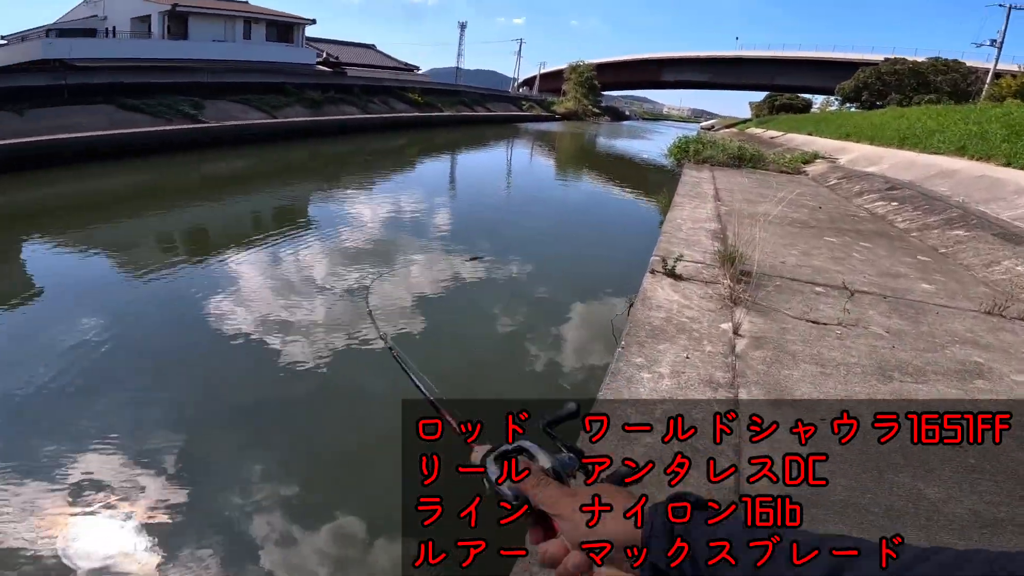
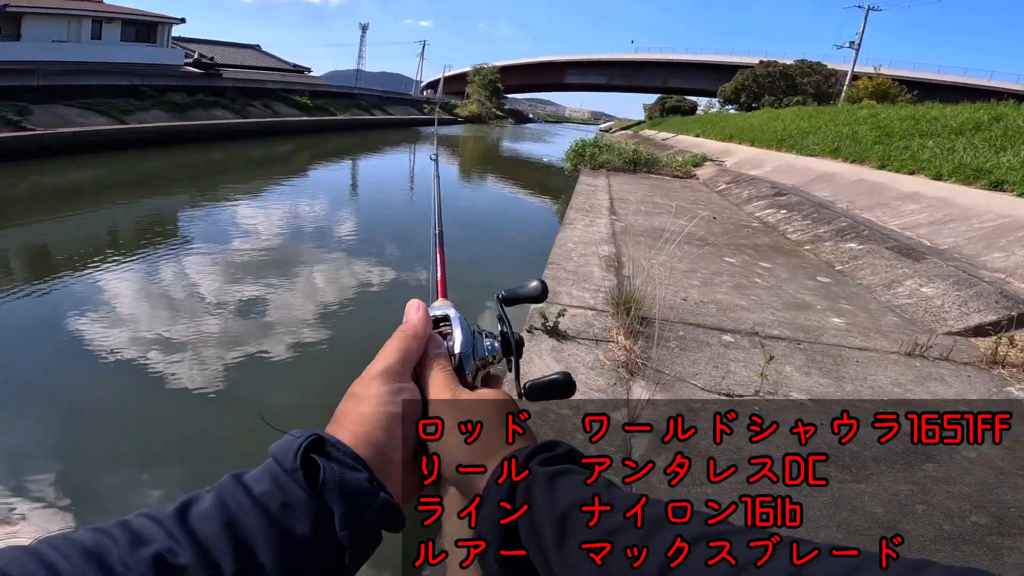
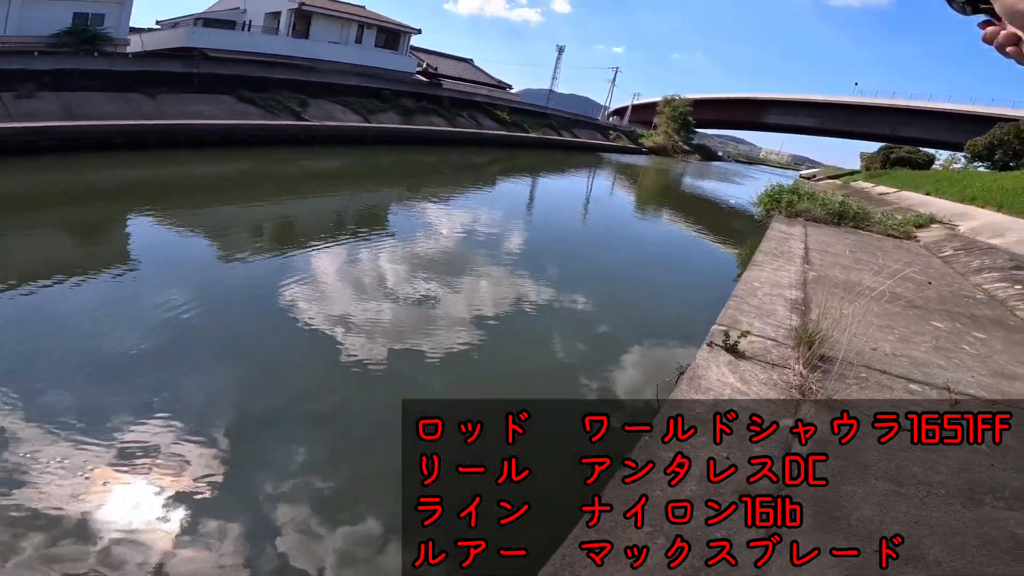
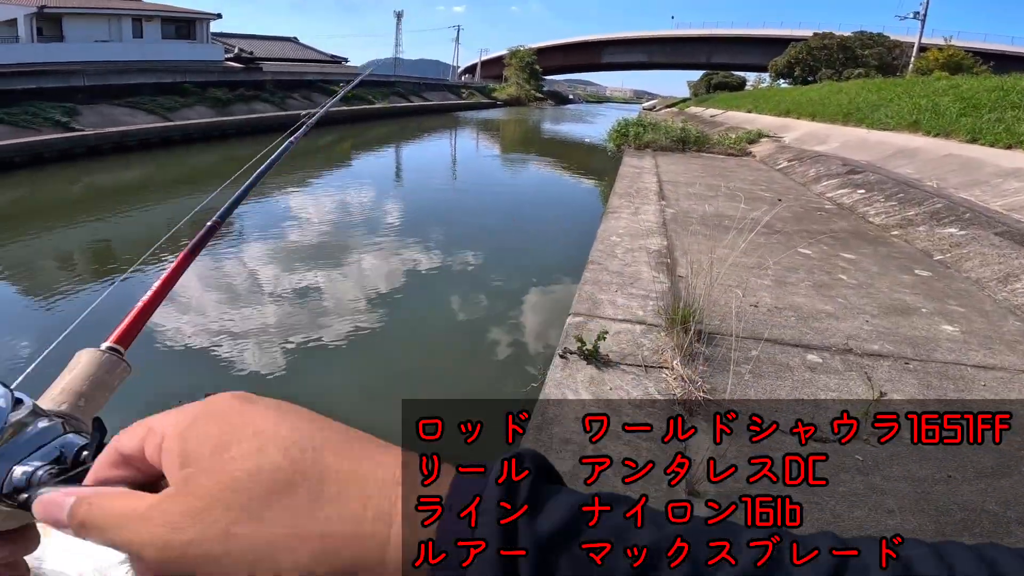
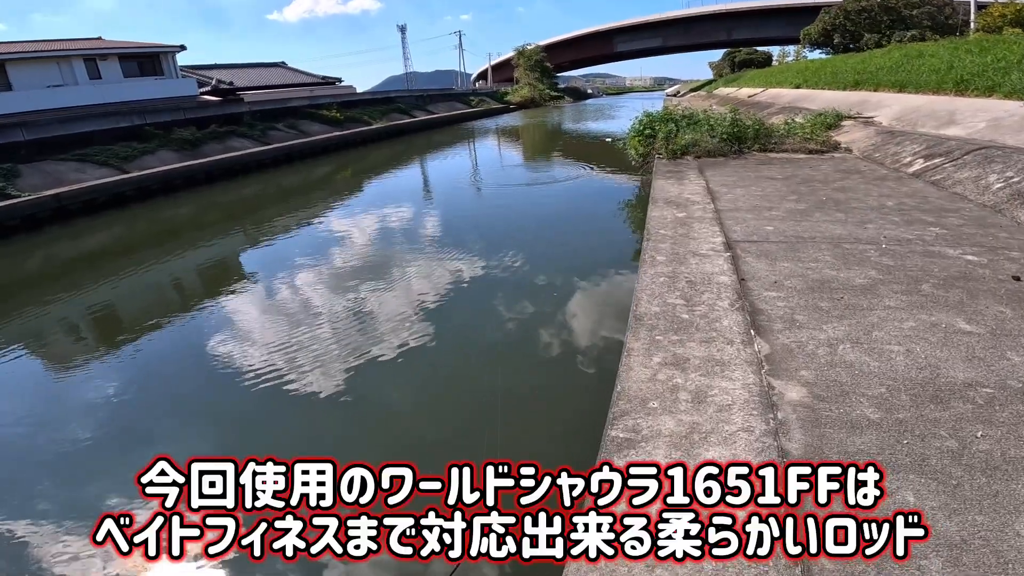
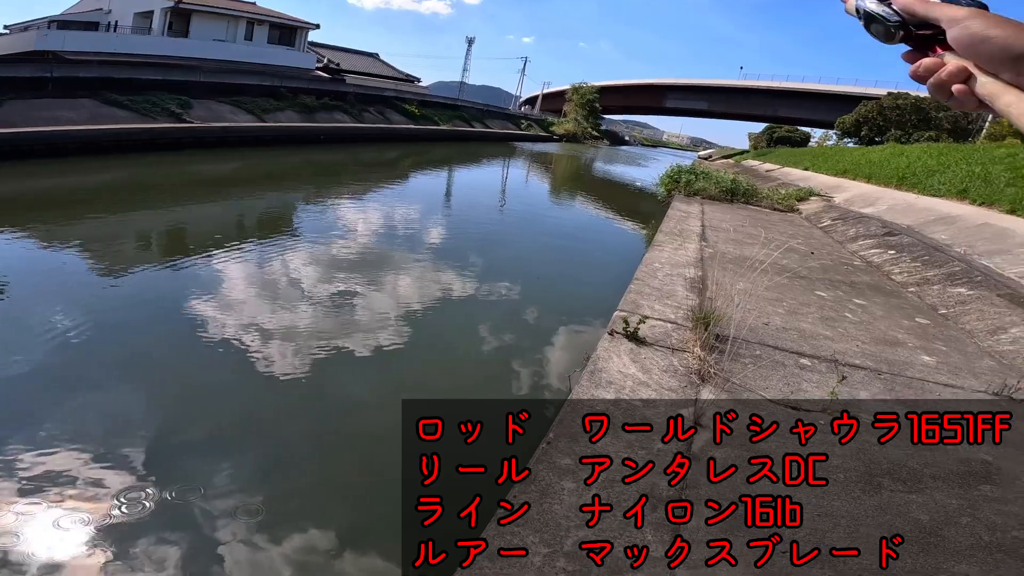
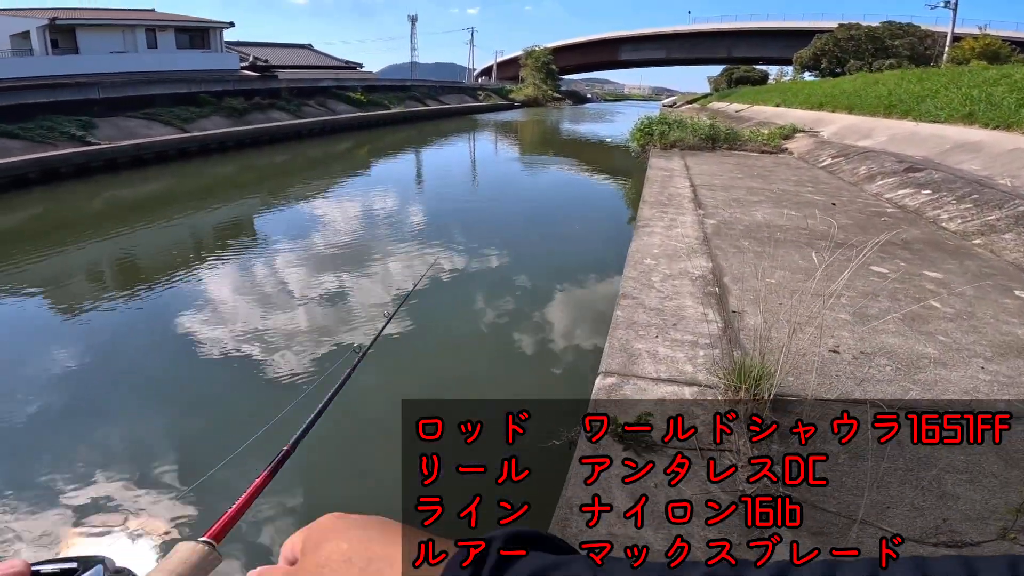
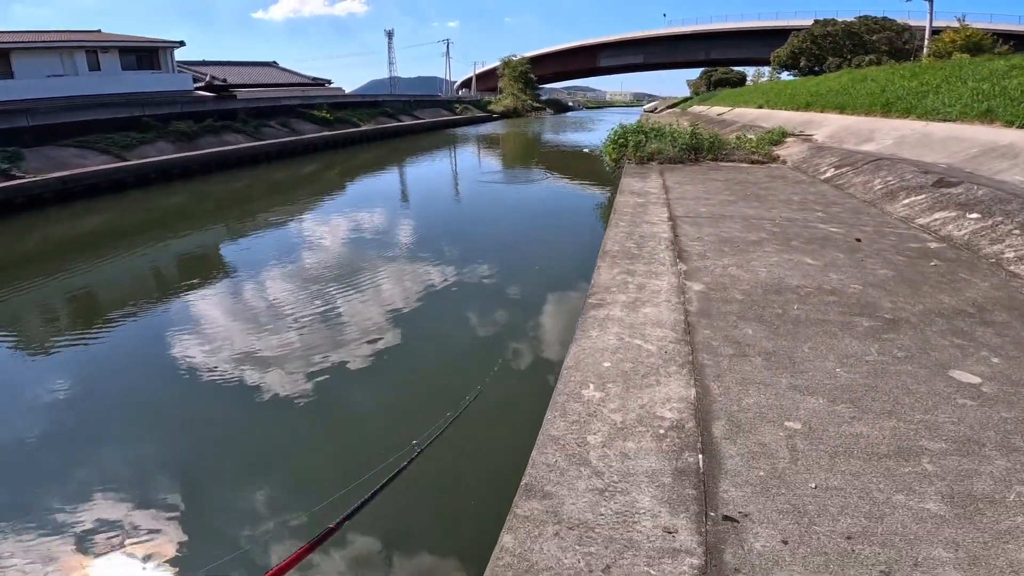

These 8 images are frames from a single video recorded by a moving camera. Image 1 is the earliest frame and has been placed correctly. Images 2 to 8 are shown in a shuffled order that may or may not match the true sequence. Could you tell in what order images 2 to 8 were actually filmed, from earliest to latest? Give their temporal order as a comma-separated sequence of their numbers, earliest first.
3, 6, 2, 4, 7, 8, 5
